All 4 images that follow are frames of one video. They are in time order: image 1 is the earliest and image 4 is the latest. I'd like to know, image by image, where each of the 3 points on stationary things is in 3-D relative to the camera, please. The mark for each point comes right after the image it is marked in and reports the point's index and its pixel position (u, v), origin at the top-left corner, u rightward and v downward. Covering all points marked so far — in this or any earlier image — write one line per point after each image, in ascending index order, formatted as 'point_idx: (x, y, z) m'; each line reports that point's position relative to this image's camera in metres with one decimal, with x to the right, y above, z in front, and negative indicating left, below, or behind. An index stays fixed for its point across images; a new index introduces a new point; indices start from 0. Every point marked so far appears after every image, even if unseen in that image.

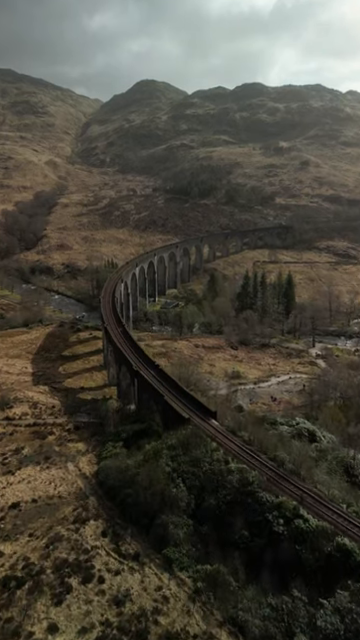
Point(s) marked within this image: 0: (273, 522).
0: (+3.6, -7.9, +18.9) m
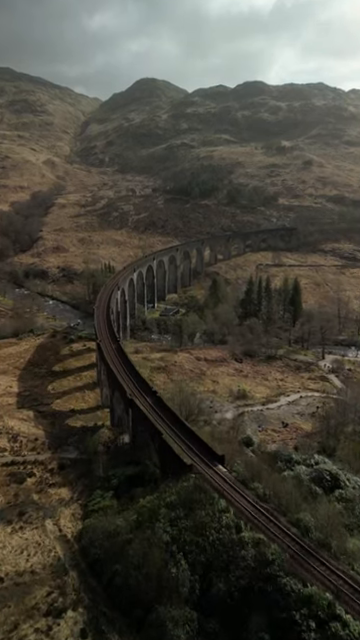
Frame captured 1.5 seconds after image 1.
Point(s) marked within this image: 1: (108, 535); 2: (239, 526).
0: (+3.6, -9.2, +14.6) m
1: (-2.9, -8.7, +19.6) m
2: (+2.2, -7.8, +18.5) m
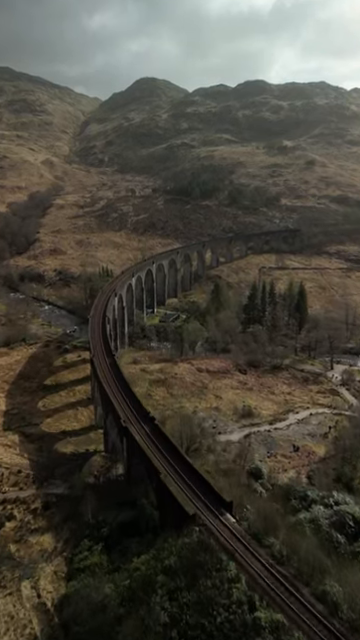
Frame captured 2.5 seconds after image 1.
0: (+3.7, -10.1, +11.3) m
1: (-2.8, -9.7, +16.3) m
2: (+2.3, -8.8, +15.1) m
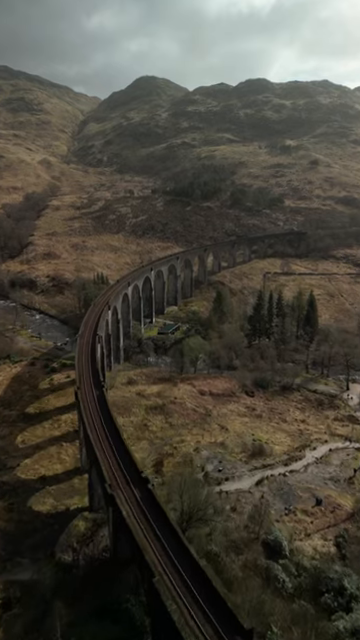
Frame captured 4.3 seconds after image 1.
0: (+3.7, -11.8, +5.7) m
1: (-2.8, -11.3, +10.7) m
2: (+2.3, -10.5, +9.6) m
